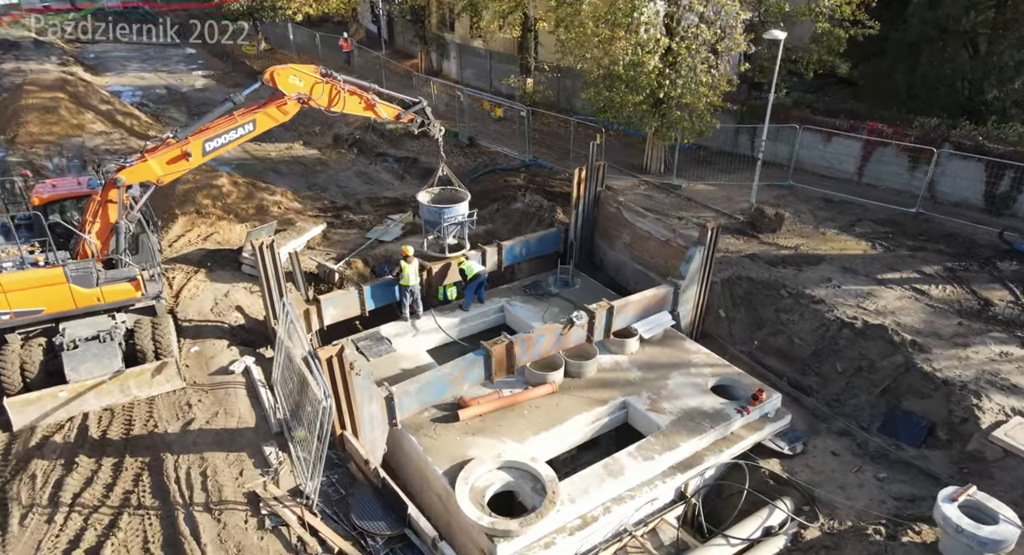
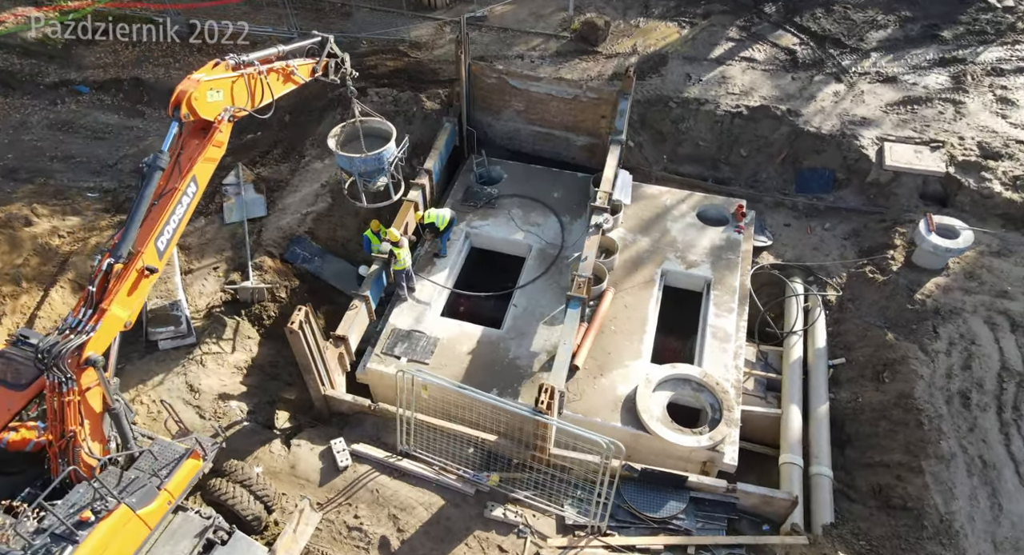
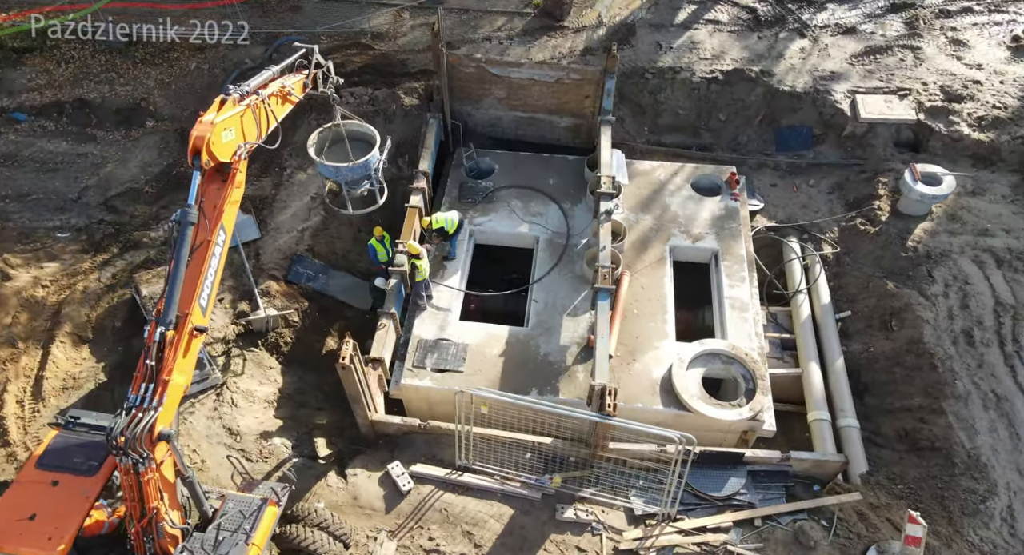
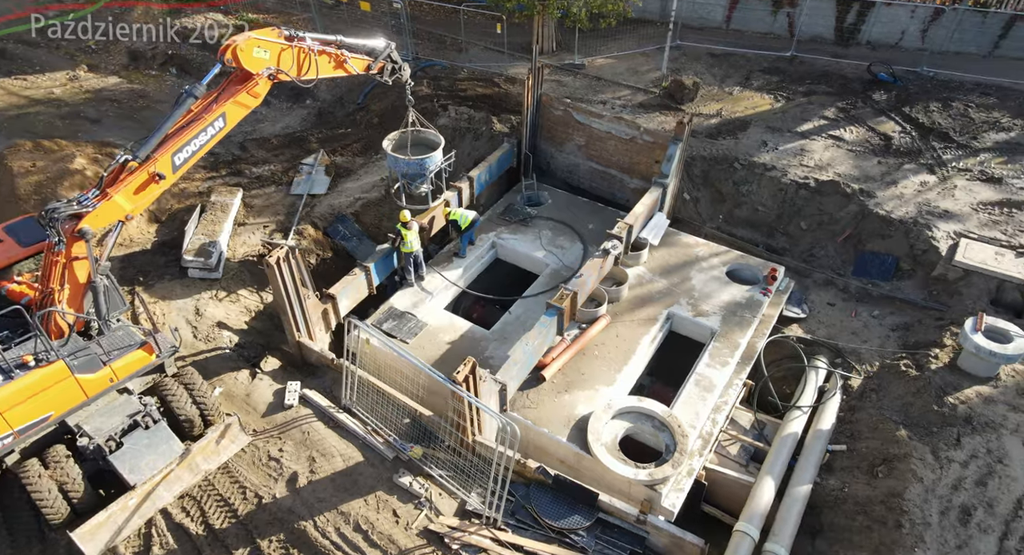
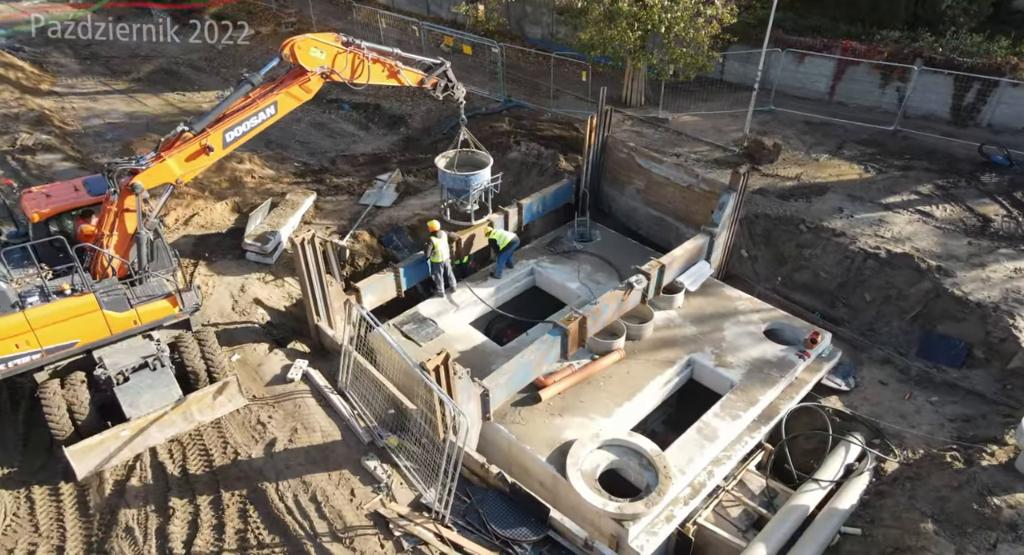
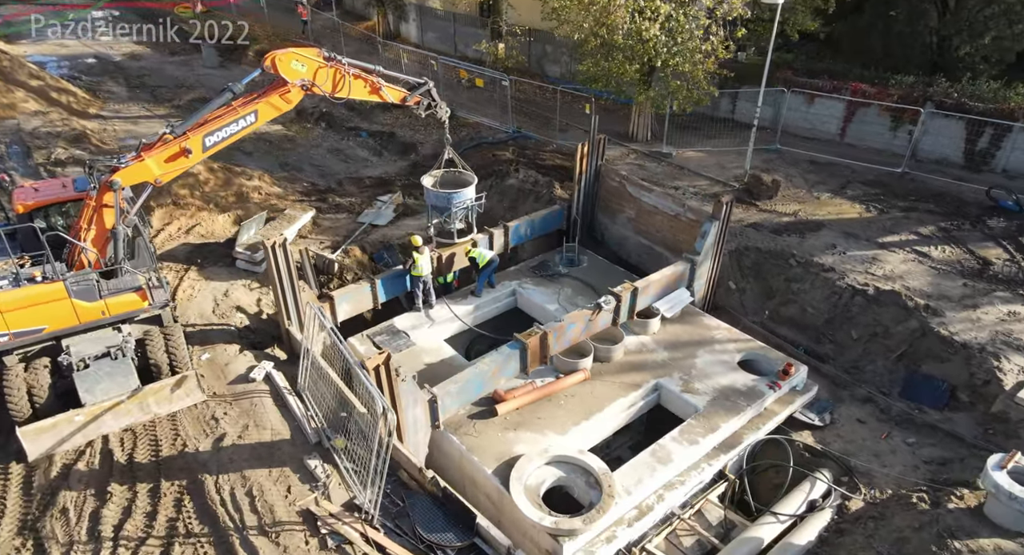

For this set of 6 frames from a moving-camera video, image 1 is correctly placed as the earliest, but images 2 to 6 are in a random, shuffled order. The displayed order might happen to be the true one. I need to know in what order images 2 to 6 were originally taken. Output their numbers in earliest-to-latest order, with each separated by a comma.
6, 5, 4, 2, 3
